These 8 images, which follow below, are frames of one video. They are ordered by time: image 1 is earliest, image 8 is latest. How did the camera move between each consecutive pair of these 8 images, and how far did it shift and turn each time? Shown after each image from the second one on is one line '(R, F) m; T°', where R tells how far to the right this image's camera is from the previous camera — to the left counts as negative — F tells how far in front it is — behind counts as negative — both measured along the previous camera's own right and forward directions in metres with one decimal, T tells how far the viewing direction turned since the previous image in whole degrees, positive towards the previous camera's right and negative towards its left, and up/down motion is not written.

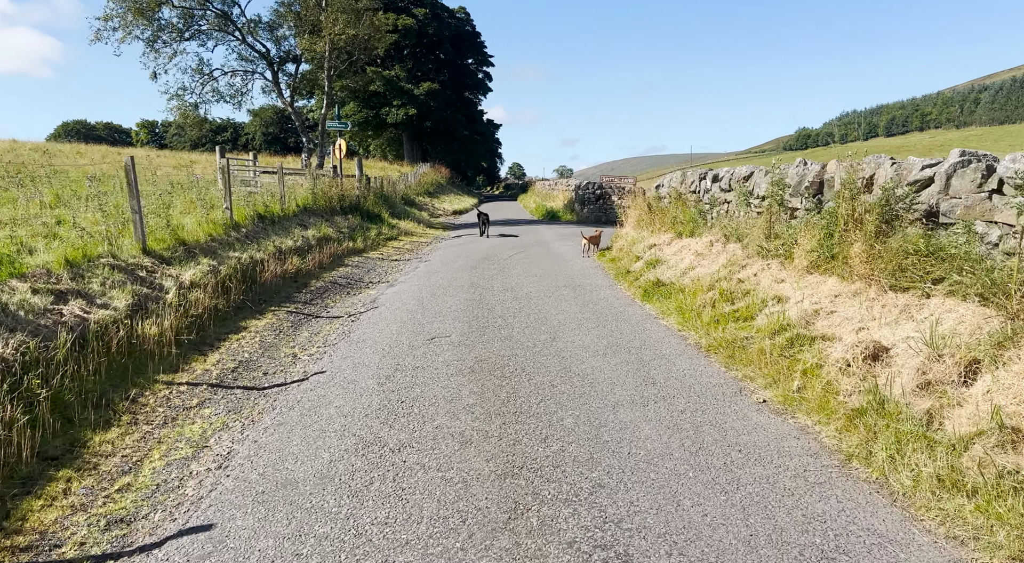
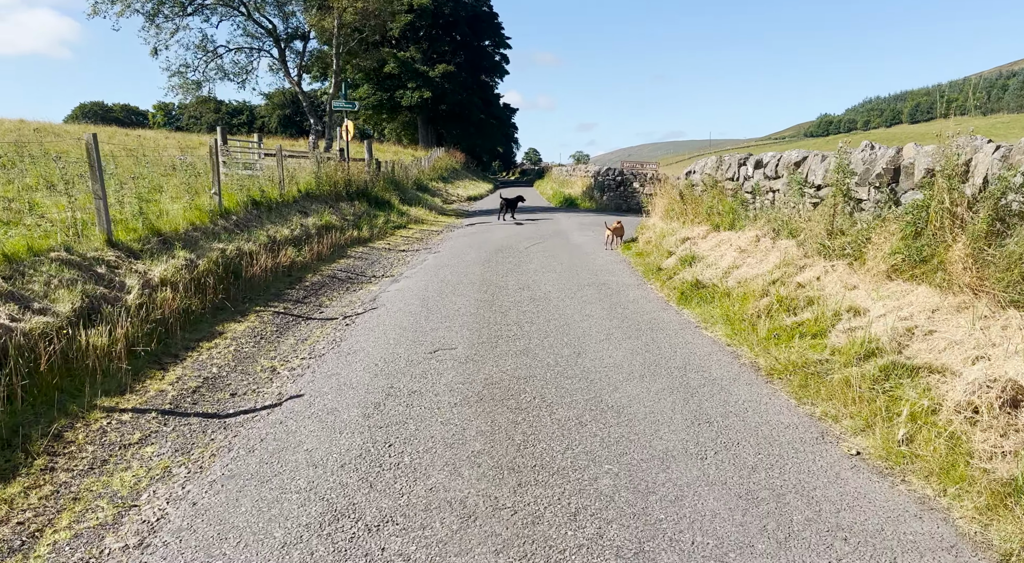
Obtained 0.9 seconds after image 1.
(0.0, +1.3) m; -1°
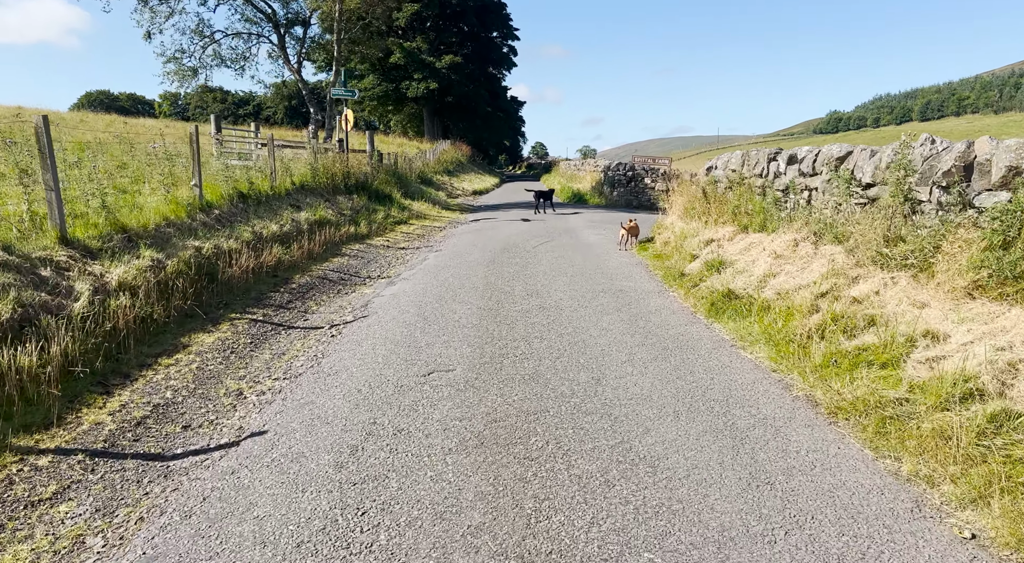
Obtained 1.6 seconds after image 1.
(0.0, +1.1) m; 0°
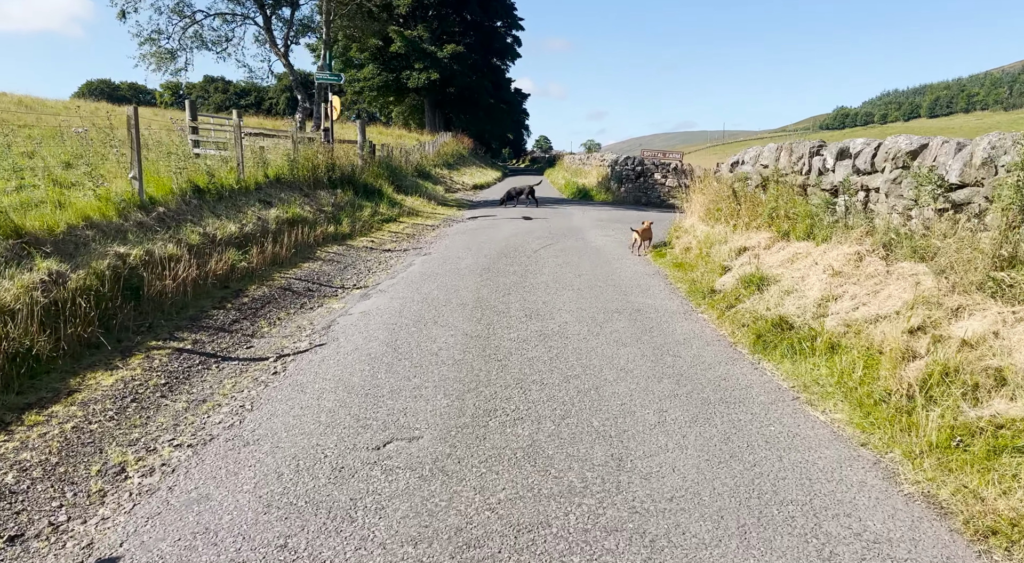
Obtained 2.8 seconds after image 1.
(+0.1, +1.7) m; 0°
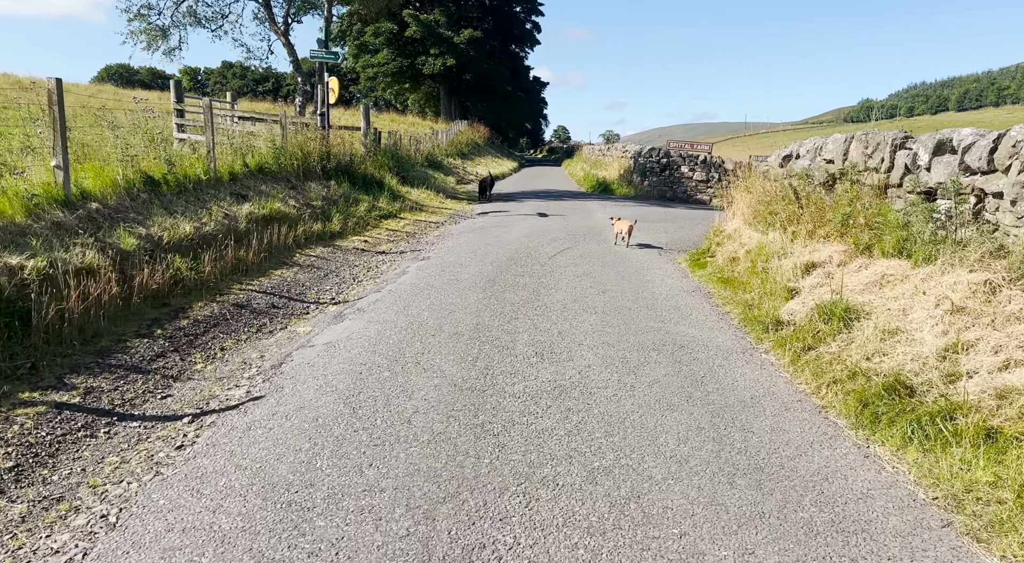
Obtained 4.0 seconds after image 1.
(+0.1, +1.9) m; -1°
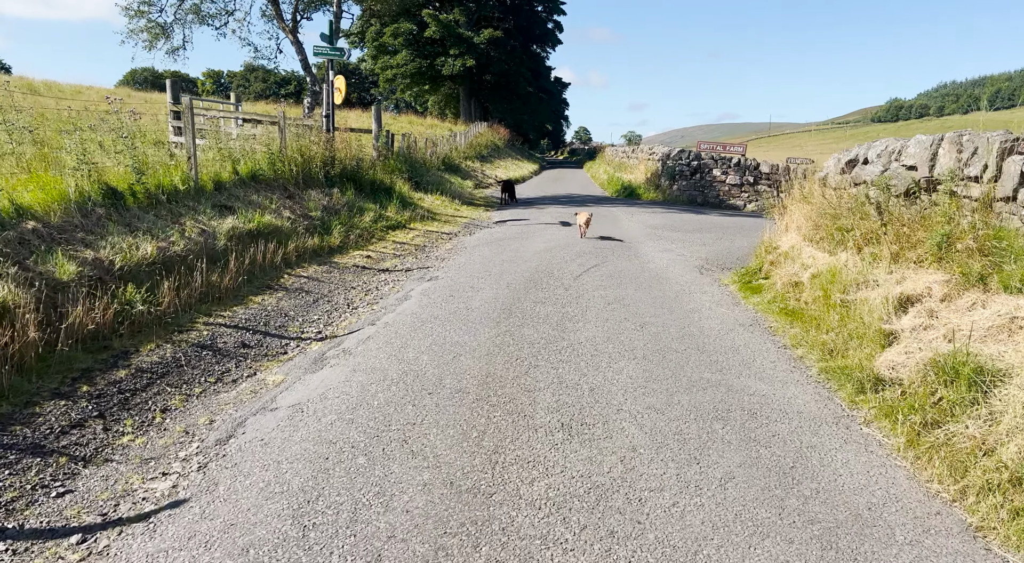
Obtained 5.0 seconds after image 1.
(0.0, +1.4) m; -2°
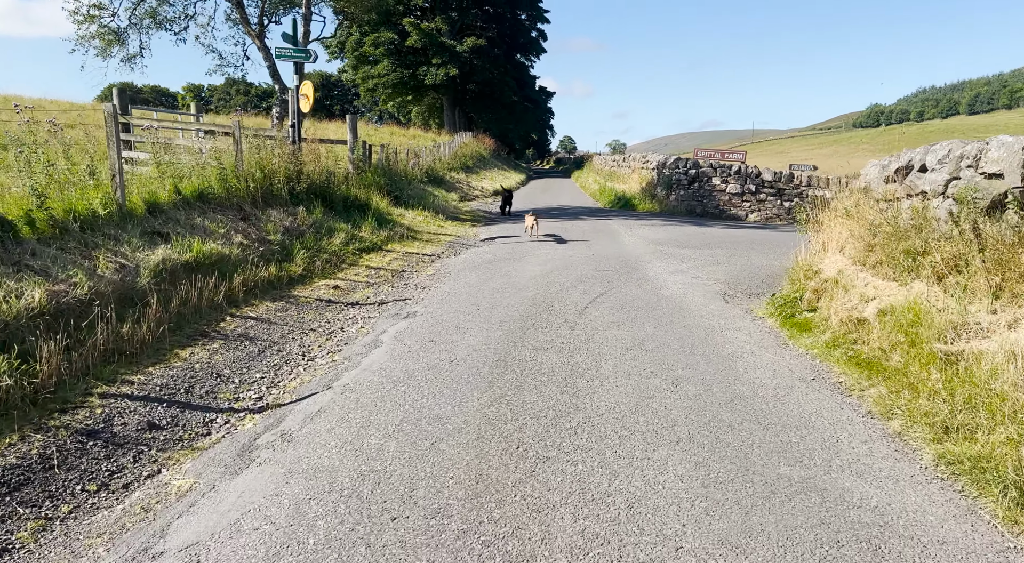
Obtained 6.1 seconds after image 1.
(-0.1, +1.6) m; +1°
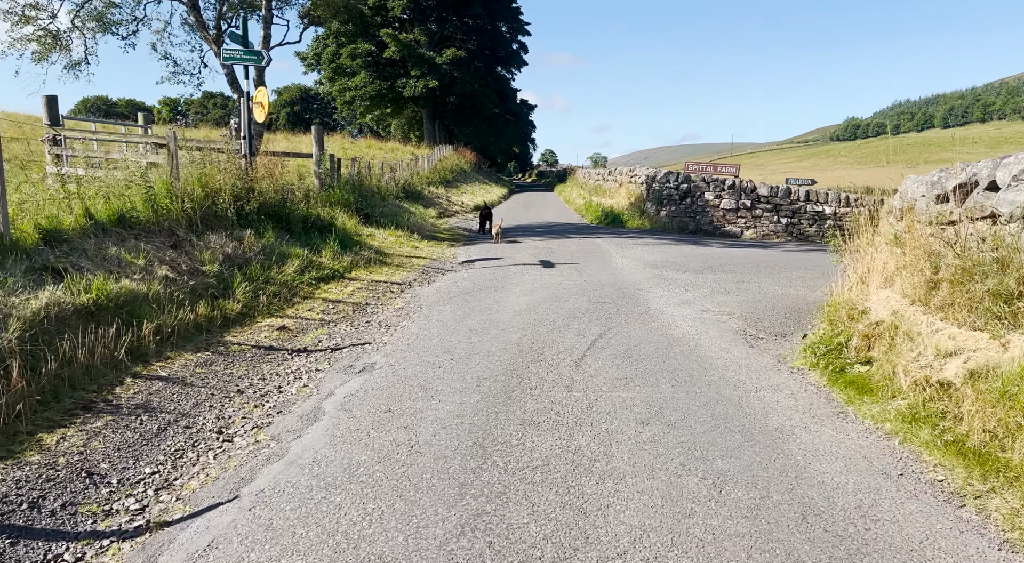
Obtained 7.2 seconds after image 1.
(0.0, +1.6) m; +1°
